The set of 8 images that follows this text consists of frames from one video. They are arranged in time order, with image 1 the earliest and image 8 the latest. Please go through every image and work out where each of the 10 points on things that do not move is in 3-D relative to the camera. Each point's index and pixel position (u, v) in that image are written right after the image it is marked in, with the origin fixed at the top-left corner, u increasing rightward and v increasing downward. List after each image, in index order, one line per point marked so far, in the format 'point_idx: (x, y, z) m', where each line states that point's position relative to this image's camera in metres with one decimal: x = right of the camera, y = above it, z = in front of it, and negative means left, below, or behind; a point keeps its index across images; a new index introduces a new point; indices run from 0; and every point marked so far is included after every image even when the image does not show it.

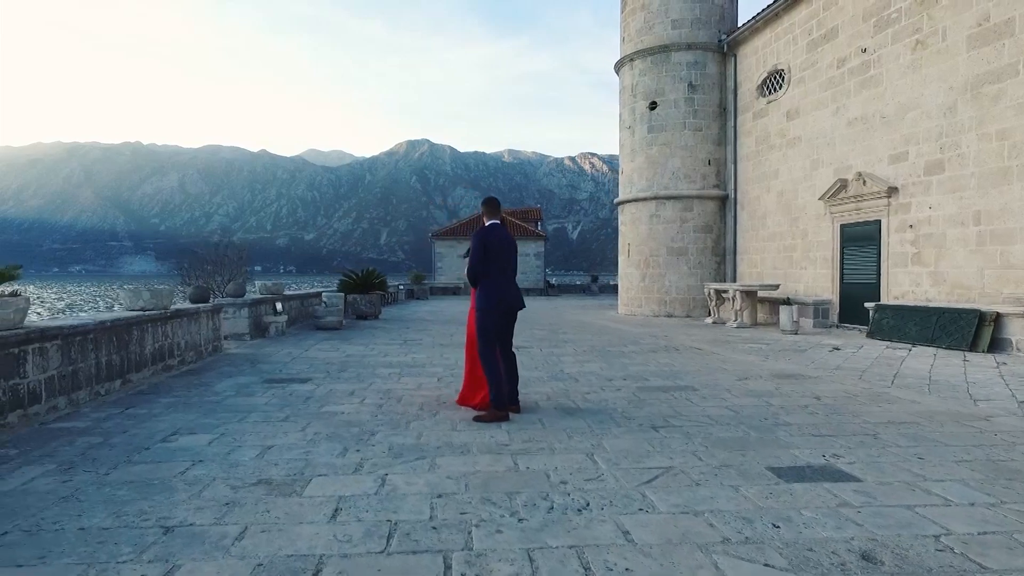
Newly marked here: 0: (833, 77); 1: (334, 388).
0: (+5.3, +3.5, +10.1) m
1: (-1.4, -0.8, +4.9) m
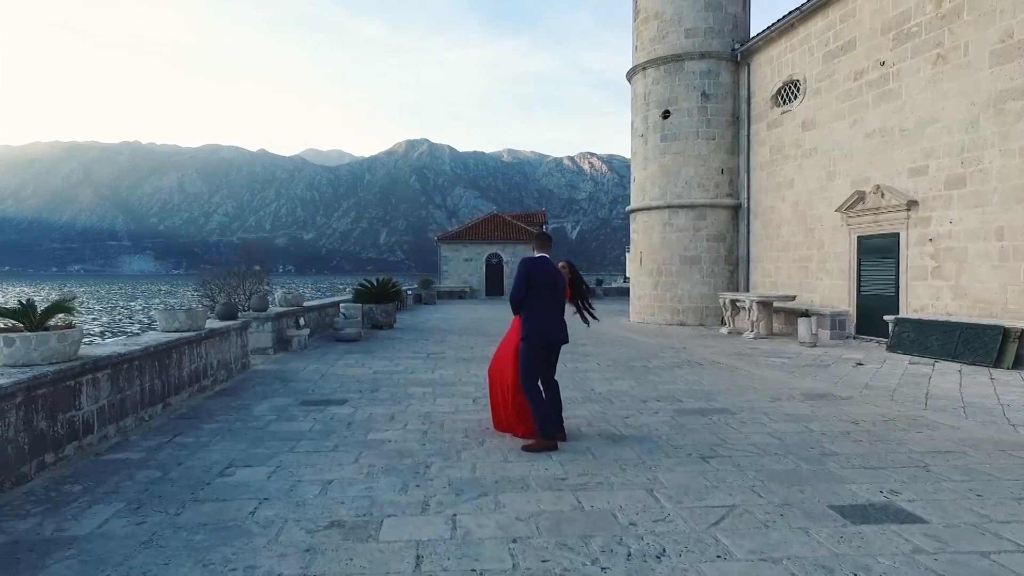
0: (+5.6, +3.3, +10.1) m
1: (-1.1, -1.0, +4.9) m
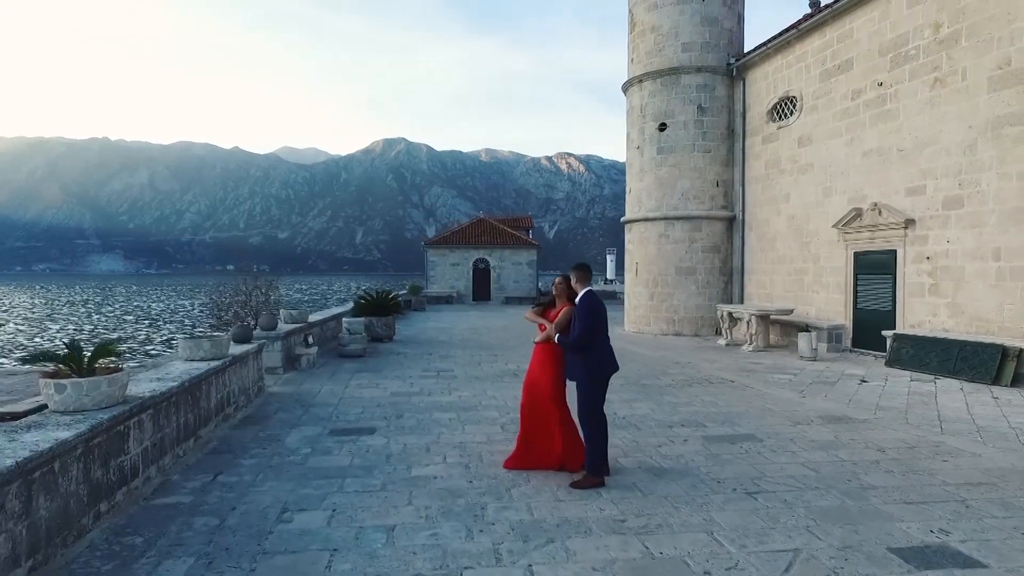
0: (+5.6, +3.0, +10.3) m
1: (-0.8, -1.2, +4.9) m
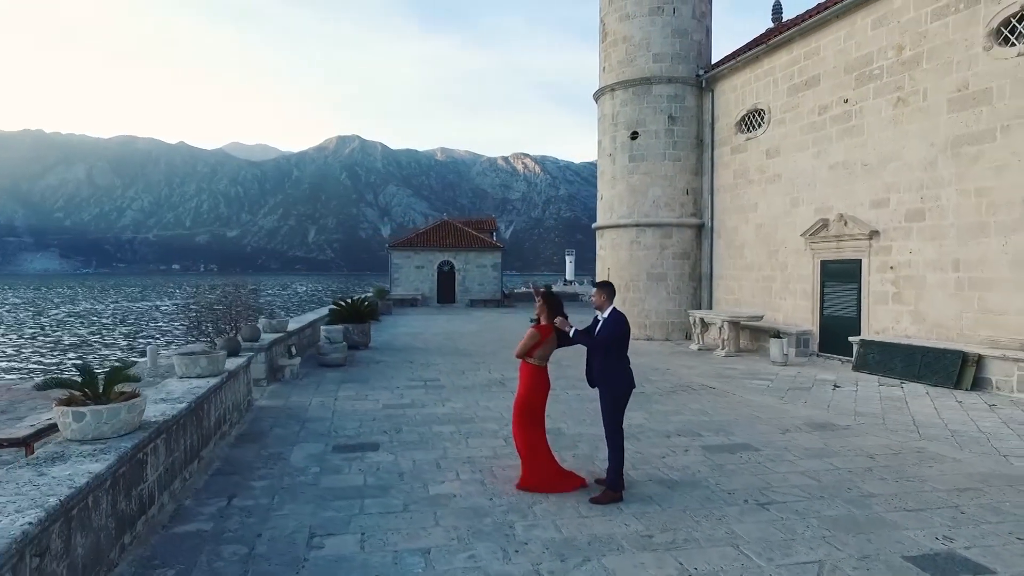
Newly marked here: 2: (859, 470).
0: (+5.3, +2.9, +10.8) m
1: (-0.8, -1.4, +4.9) m
2: (+2.6, -1.4, +4.7) m
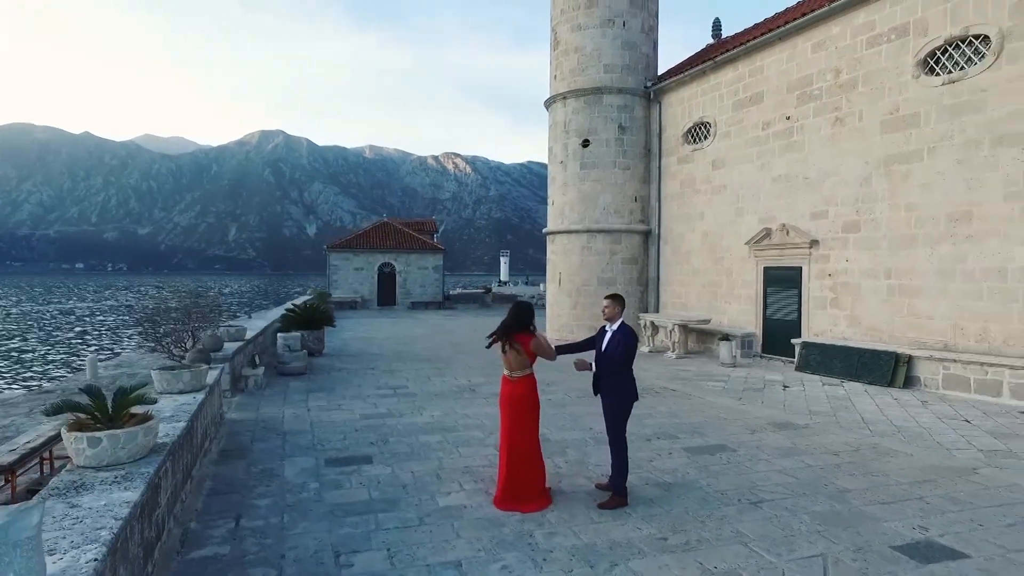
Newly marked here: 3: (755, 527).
0: (+4.6, +2.8, +11.4) m
1: (-0.8, -1.4, +4.9) m
2: (+2.6, -1.5, +5.1) m
3: (+1.5, -1.5, +3.8) m
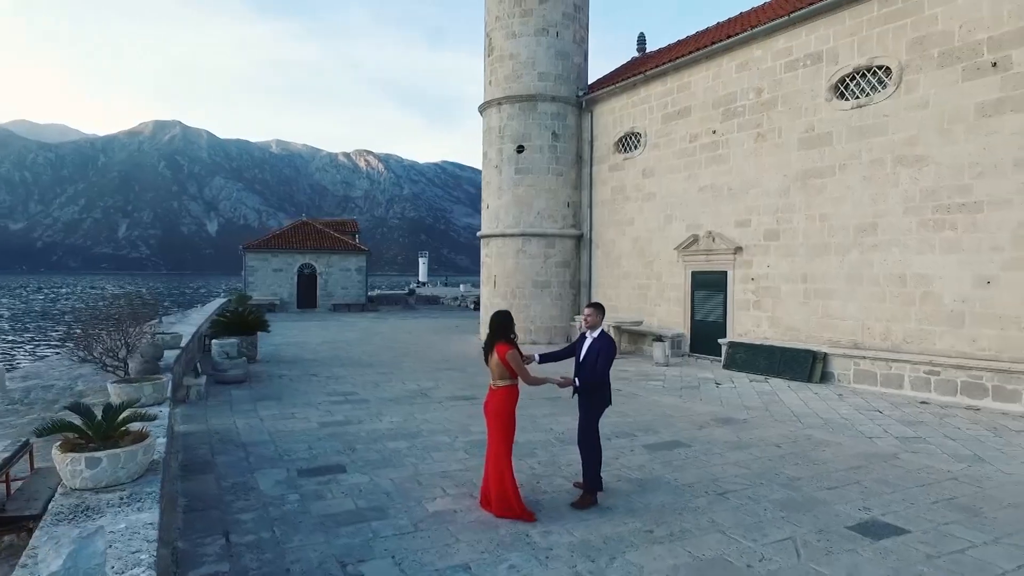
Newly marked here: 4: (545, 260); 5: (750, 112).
0: (+3.4, +2.8, +12.1) m
1: (-1.0, -1.5, +4.9) m
2: (+2.4, -1.5, +5.6) m
3: (+1.5, -1.5, +4.2) m
4: (+0.8, +0.6, +14.4) m
5: (+4.2, +3.1, +10.8) m
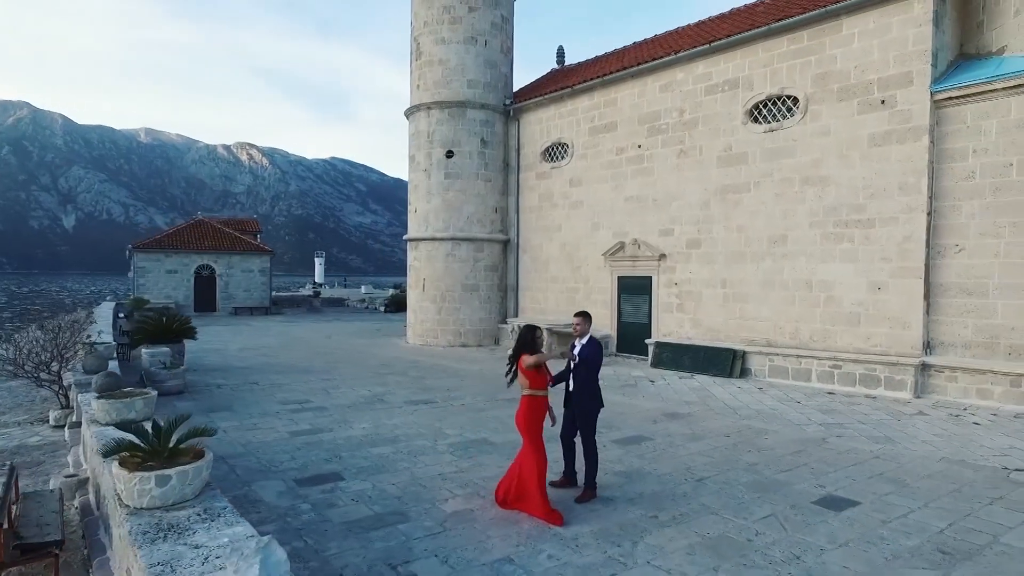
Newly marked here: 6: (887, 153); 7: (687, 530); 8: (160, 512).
0: (+2.1, +2.7, +12.9) m
1: (-1.0, -1.6, +5.0) m
2: (+2.2, -1.6, +6.2) m
3: (+1.5, -1.6, +4.7) m
4: (-0.9, +0.6, +14.7) m
5: (+3.1, +3.0, +11.7) m
6: (+5.5, +2.0, +9.0) m
7: (+1.2, -1.6, +4.1) m
8: (-1.6, -1.0, +2.8) m
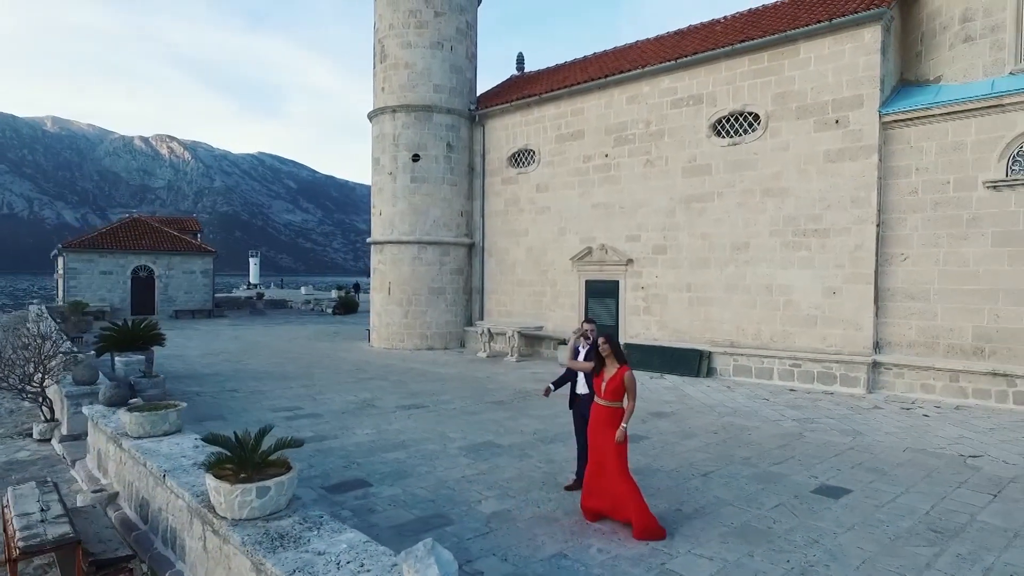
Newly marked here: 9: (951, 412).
0: (+1.5, +2.6, +13.3) m
1: (-0.8, -1.7, +5.2) m
2: (+2.3, -1.7, +6.7) m
3: (+1.8, -1.7, +5.1) m
4: (-1.7, +0.5, +14.8) m
5: (+2.6, +2.9, +12.3) m
6: (+5.3, +1.9, +9.8) m
7: (+1.4, -1.7, +4.5) m
8: (-1.2, -1.1, +2.9) m
9: (+5.9, -1.7, +8.3) m
